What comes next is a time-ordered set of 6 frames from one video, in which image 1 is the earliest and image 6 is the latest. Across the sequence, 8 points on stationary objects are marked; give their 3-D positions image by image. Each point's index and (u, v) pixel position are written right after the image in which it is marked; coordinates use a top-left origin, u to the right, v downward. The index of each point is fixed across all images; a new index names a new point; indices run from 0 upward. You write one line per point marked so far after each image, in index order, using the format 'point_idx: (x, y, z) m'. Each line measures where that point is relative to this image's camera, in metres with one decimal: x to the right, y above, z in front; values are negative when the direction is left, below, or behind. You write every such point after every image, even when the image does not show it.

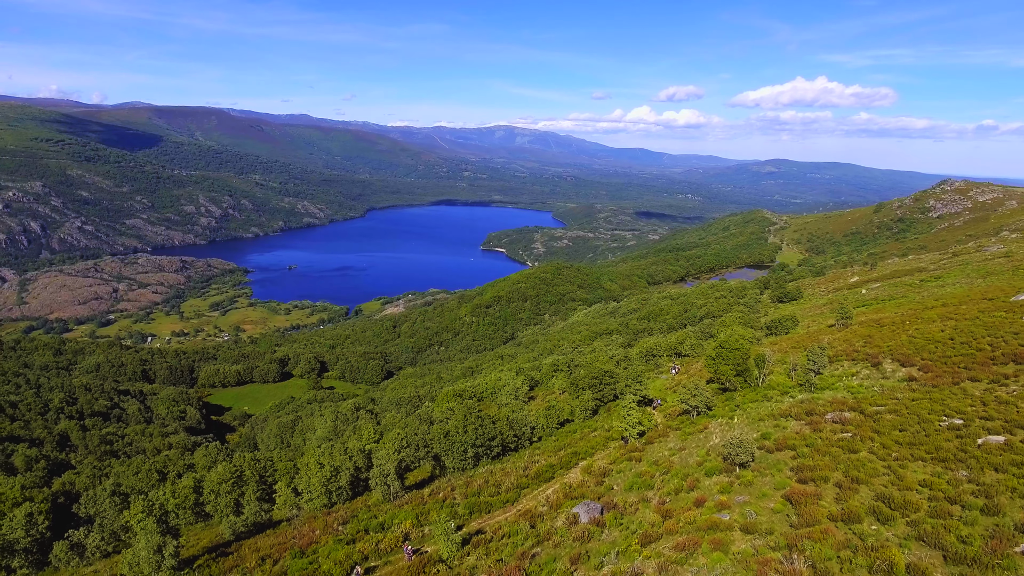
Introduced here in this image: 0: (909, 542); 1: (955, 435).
0: (+8.0, -5.1, +9.3) m
1: (+13.5, -4.4, +14.1) m
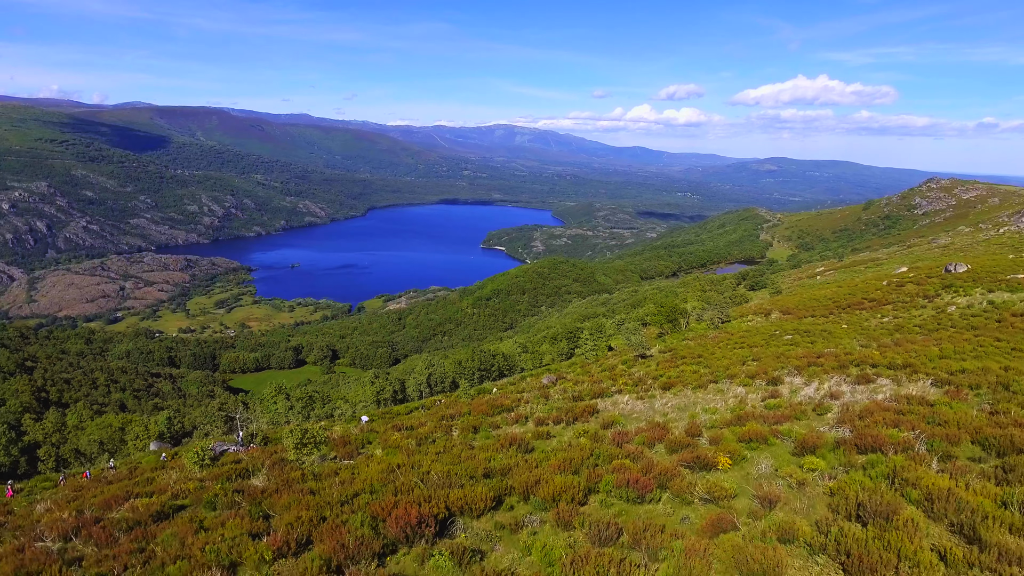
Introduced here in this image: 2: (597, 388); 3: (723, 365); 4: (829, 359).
0: (+7.5, -3.1, +18.4) m
1: (+13.0, -2.5, +23.2) m
2: (+3.2, -3.7, +17.3) m
3: (+8.2, -3.0, +17.9) m
4: (+11.1, -2.4, +16.1) m
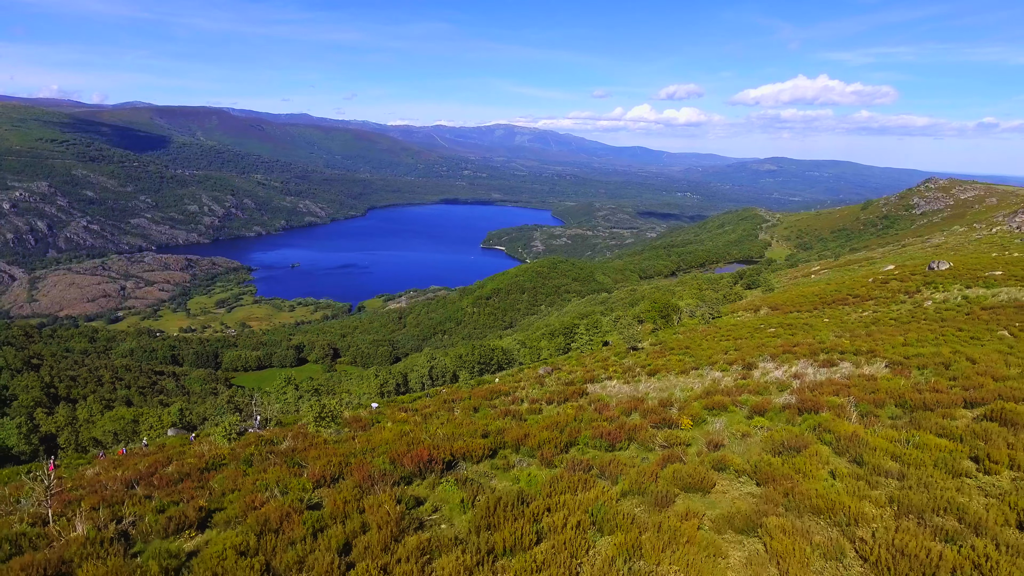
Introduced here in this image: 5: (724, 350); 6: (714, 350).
0: (+7.4, -2.9, +19.6) m
1: (+12.9, -2.2, +24.4) m
2: (+3.1, -3.5, +18.5) m
3: (+8.1, -2.7, +19.1) m
4: (+11.0, -2.2, +17.4) m
5: (+9.1, -2.6, +19.6) m
6: (+8.7, -2.7, +19.8) m
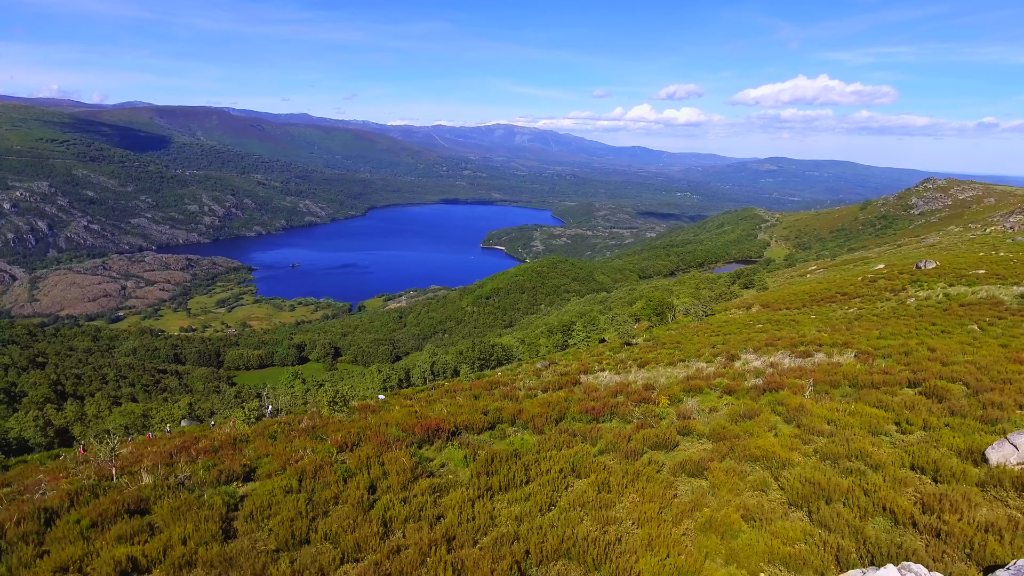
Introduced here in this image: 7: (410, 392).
0: (+7.4, -2.8, +20.7) m
1: (+12.9, -2.1, +25.4) m
2: (+3.0, -3.4, +19.5) m
3: (+8.0, -2.6, +20.1) m
4: (+10.9, -2.1, +18.4) m
5: (+9.0, -2.5, +20.7) m
6: (+8.7, -2.6, +20.8) m
7: (-3.8, -4.0, +16.7) m
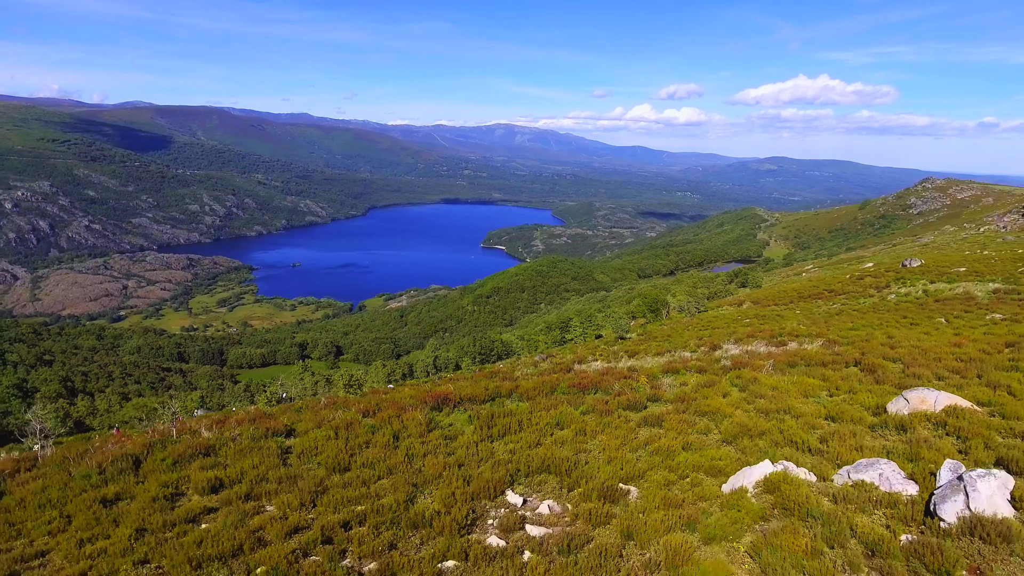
0: (+7.3, -2.6, +21.9) m
1: (+12.8, -1.9, +26.7) m
2: (+3.0, -3.2, +20.8) m
3: (+8.0, -2.4, +21.4) m
4: (+10.8, -1.9, +19.6) m
5: (+8.9, -2.3, +21.9) m
6: (+8.6, -2.4, +22.1) m
7: (-3.9, -3.8, +17.9) m
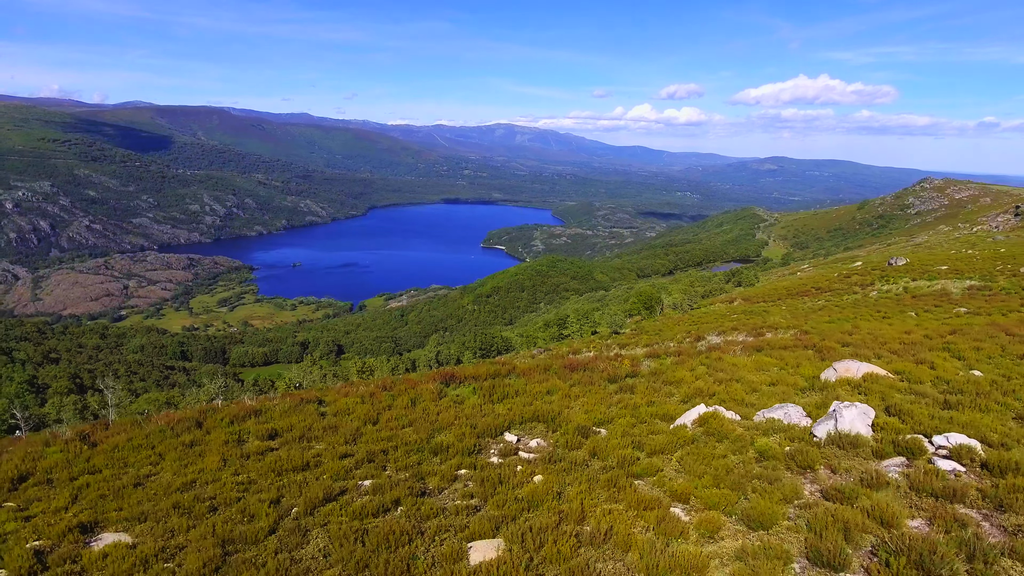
0: (+7.3, -2.4, +23.2) m
1: (+12.8, -1.7, +28.0) m
2: (+2.9, -3.0, +22.1) m
3: (+8.0, -2.2, +22.7) m
4: (+10.8, -1.7, +21.0) m
5: (+8.9, -2.1, +23.2) m
6: (+8.6, -2.2, +23.4) m
7: (-3.9, -3.6, +19.2) m
